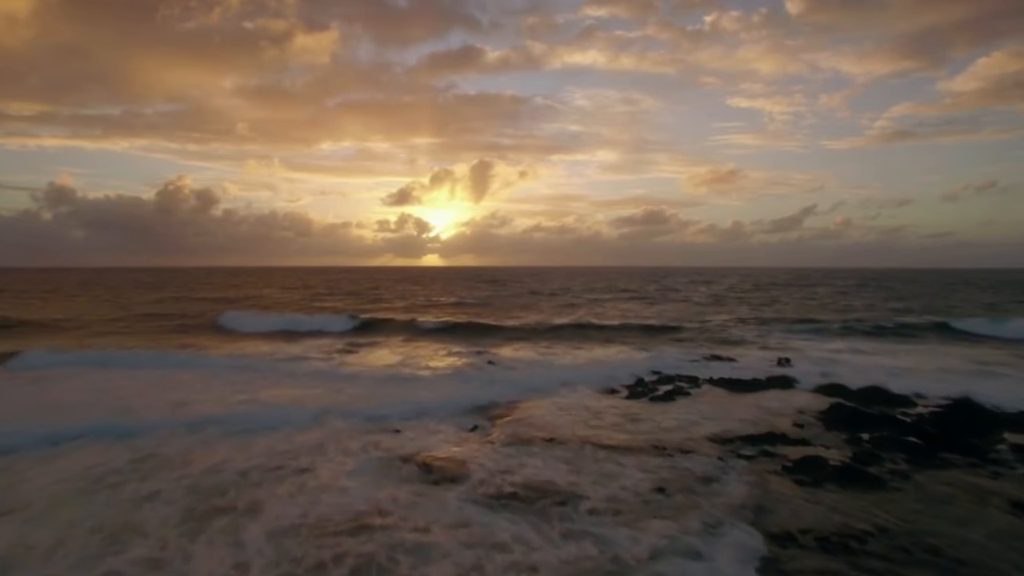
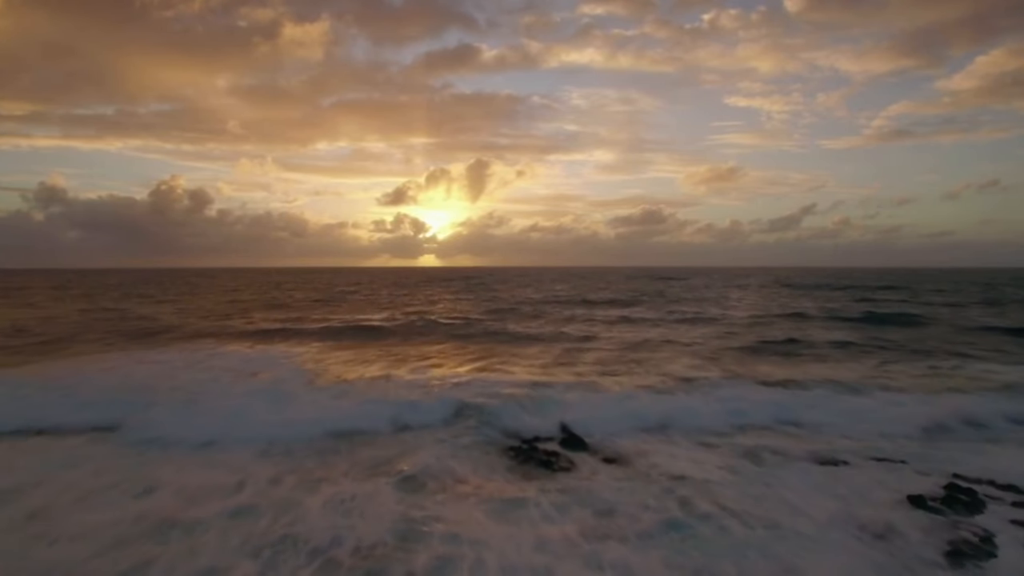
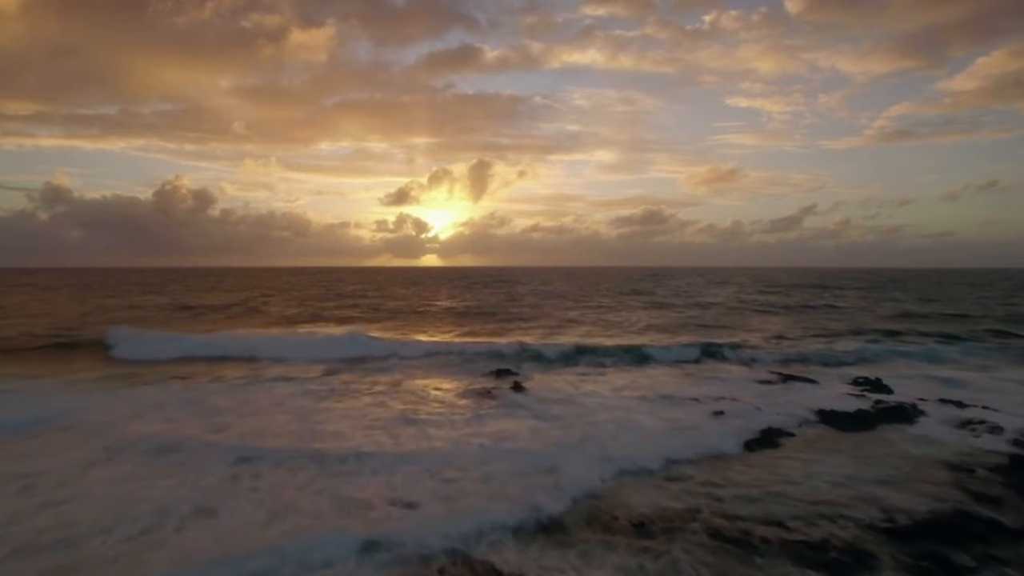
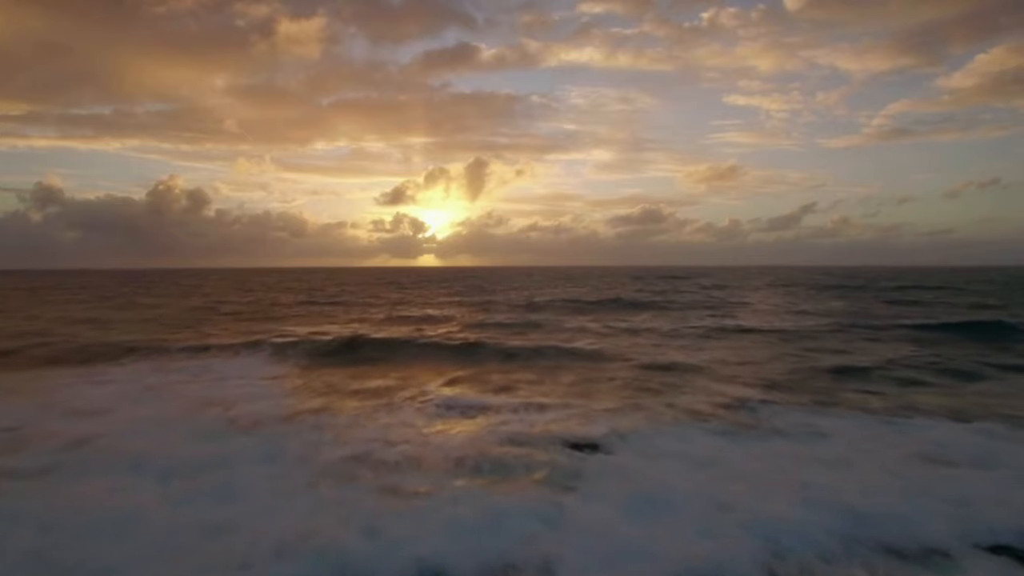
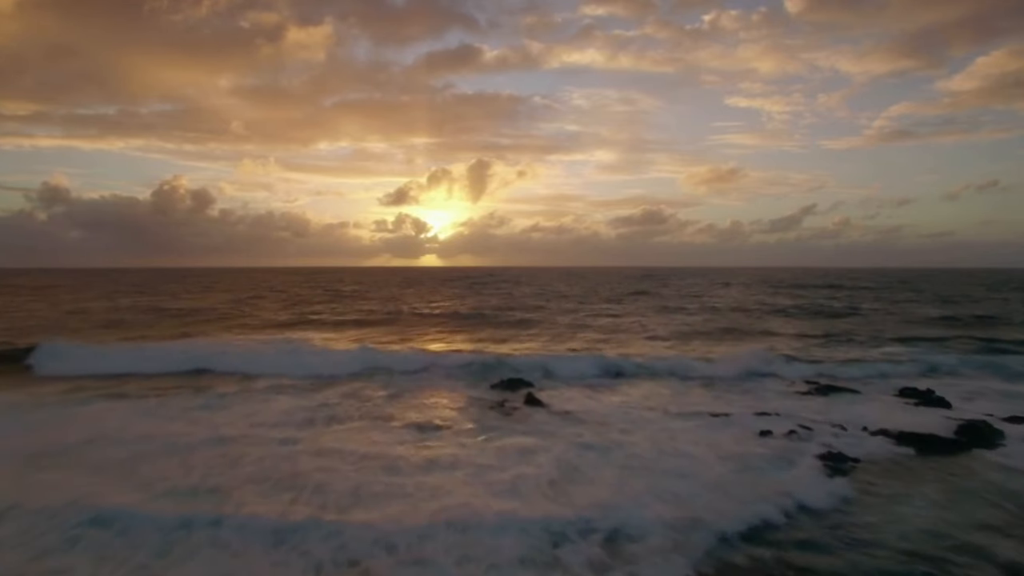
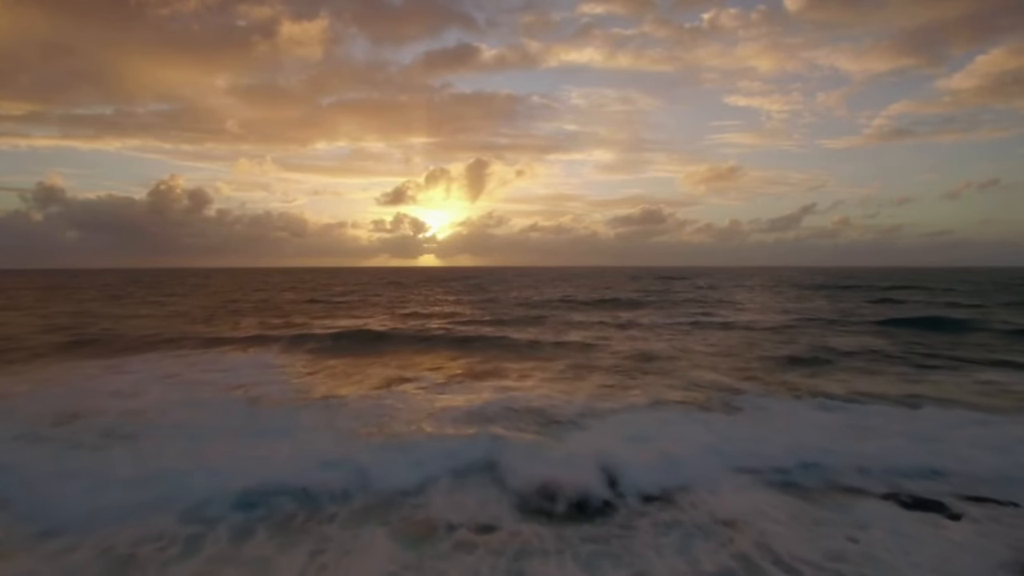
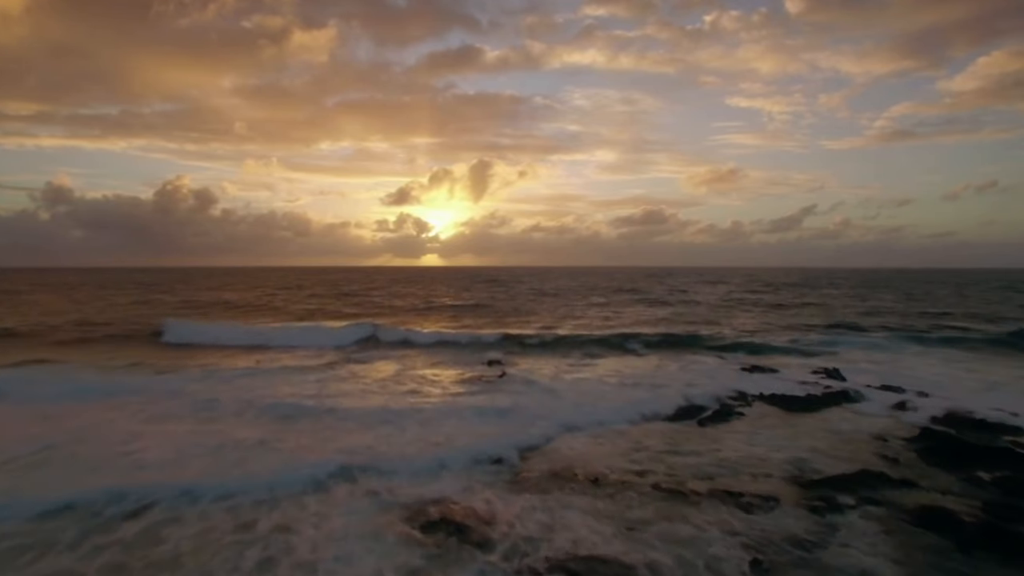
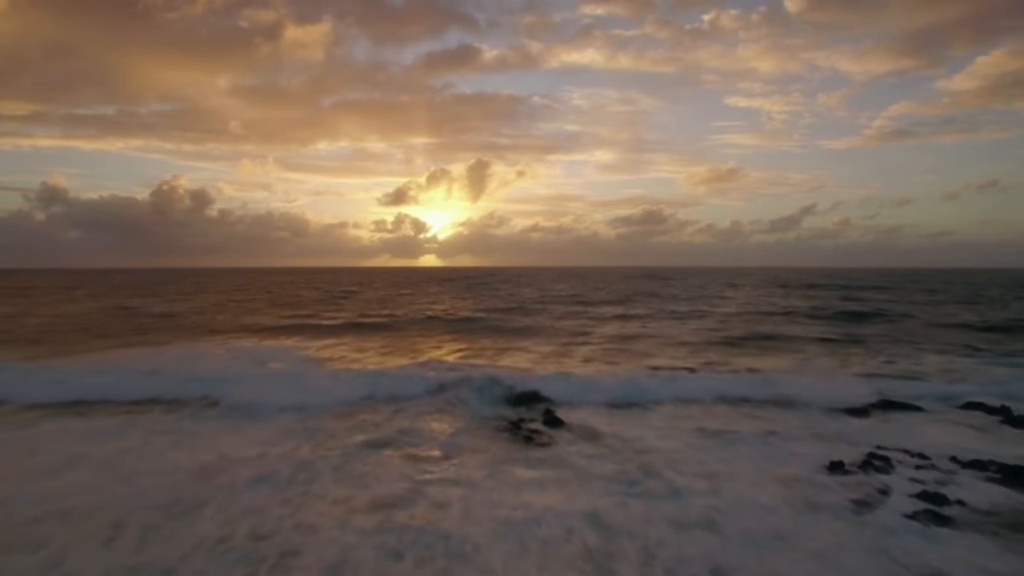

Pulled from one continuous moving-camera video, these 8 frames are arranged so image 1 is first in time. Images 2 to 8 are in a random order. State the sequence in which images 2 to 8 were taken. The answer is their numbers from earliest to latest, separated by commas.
7, 3, 5, 8, 2, 6, 4
